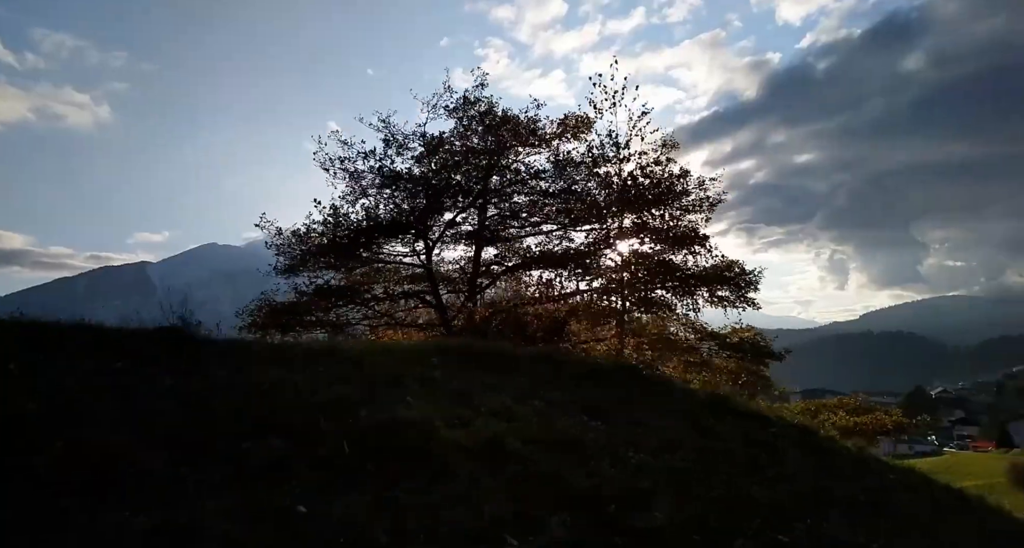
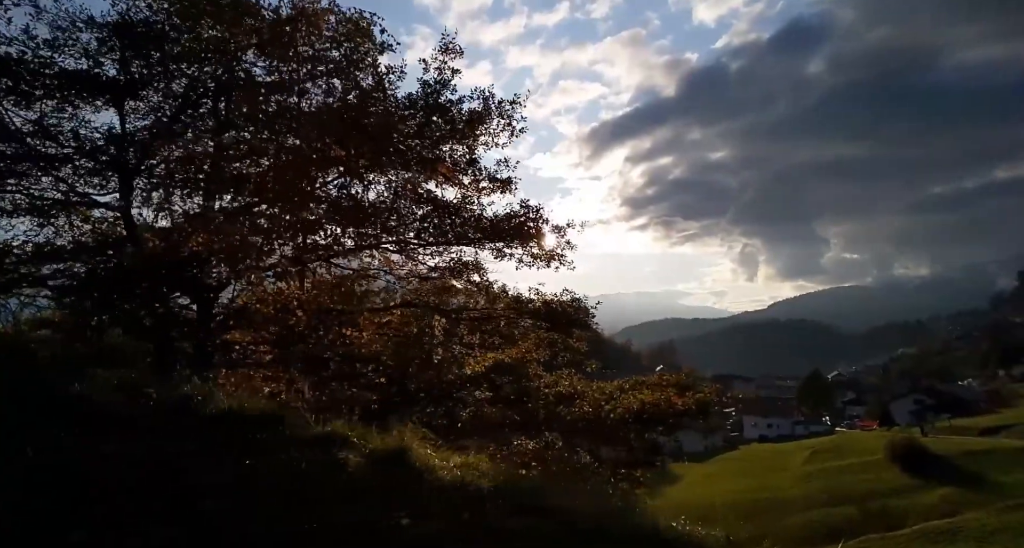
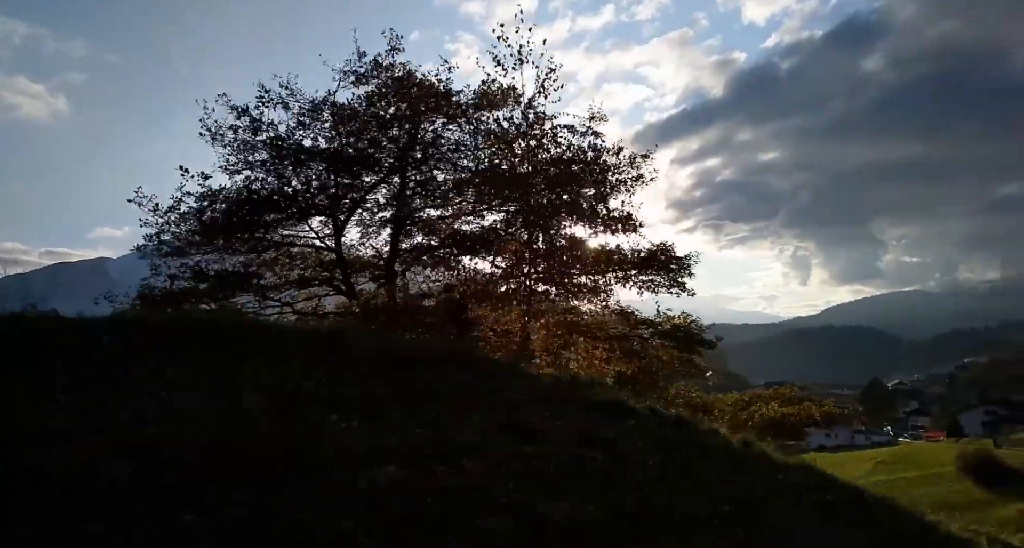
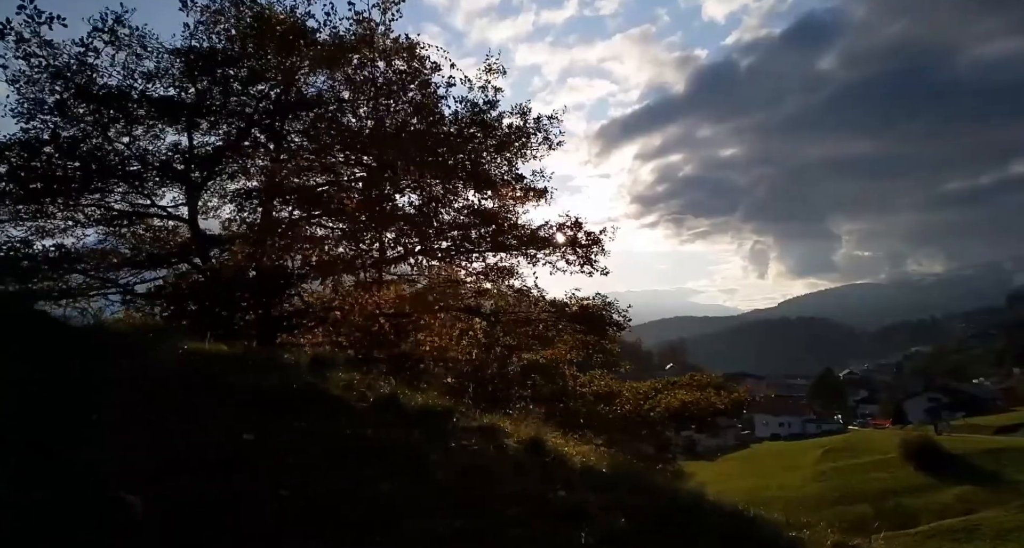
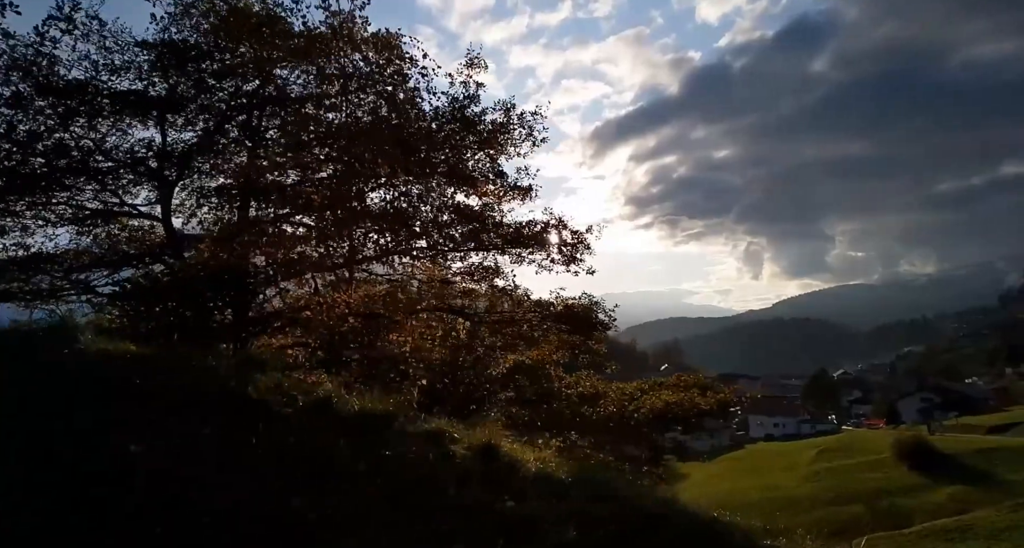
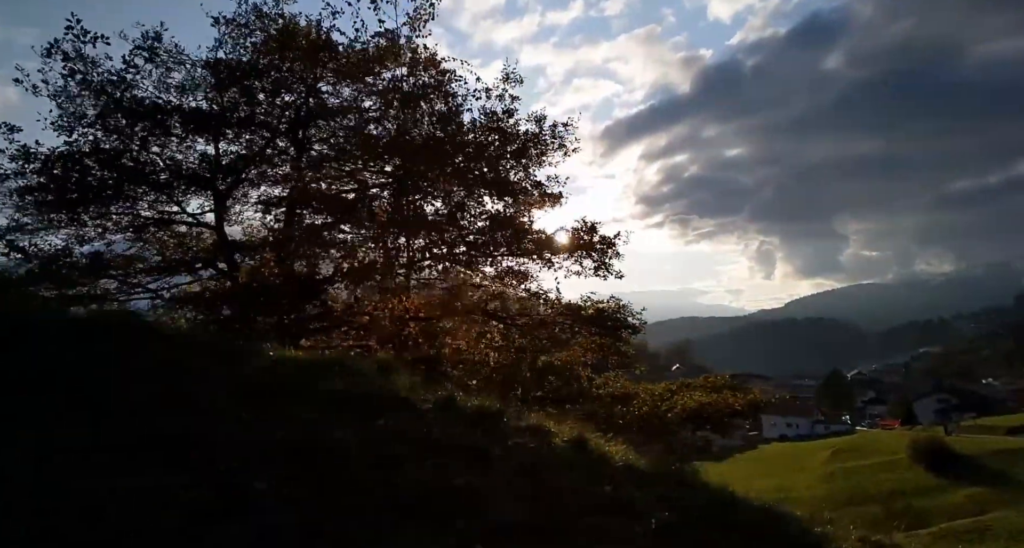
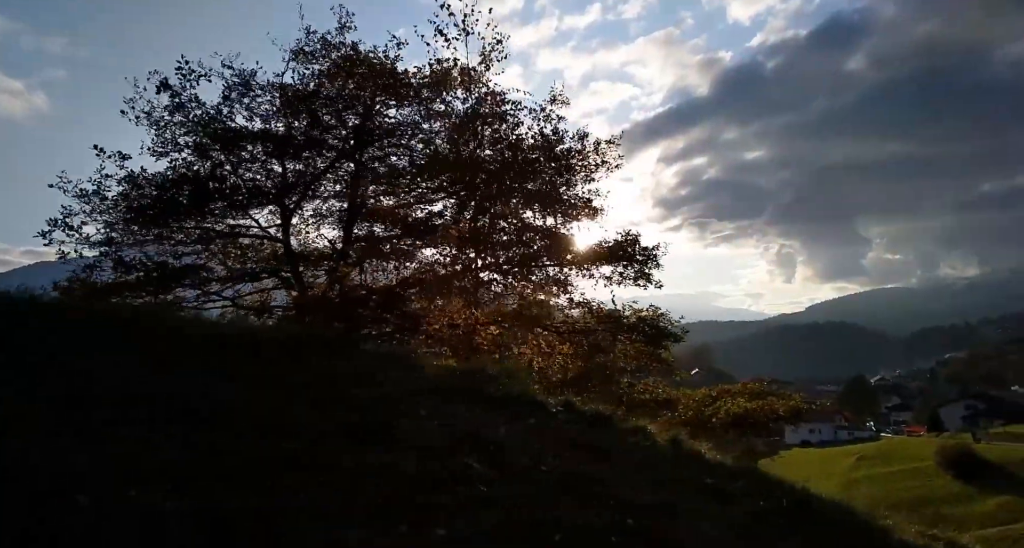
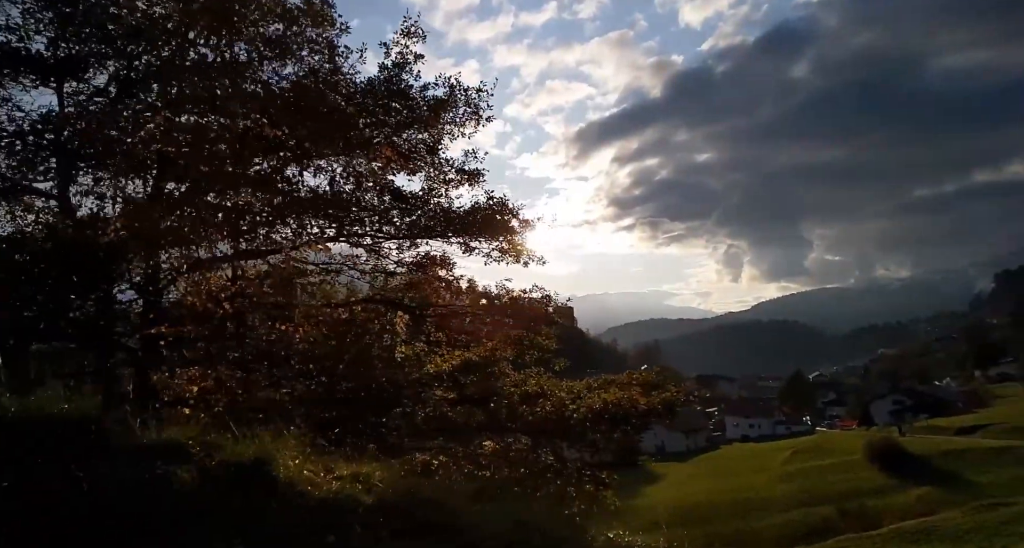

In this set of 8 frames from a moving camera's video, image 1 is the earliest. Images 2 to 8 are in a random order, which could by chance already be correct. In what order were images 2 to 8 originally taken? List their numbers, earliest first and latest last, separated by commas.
3, 7, 6, 4, 5, 2, 8
